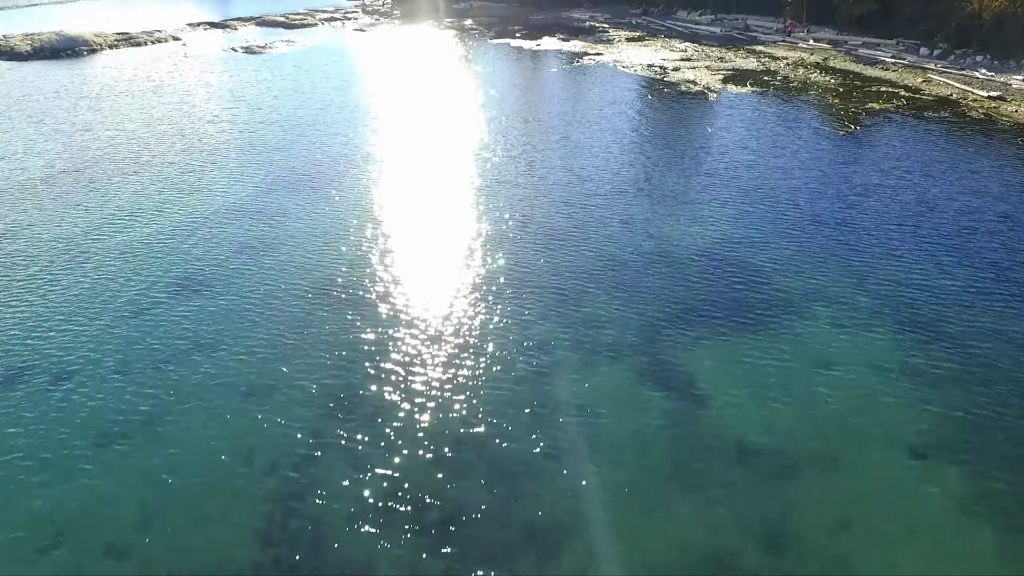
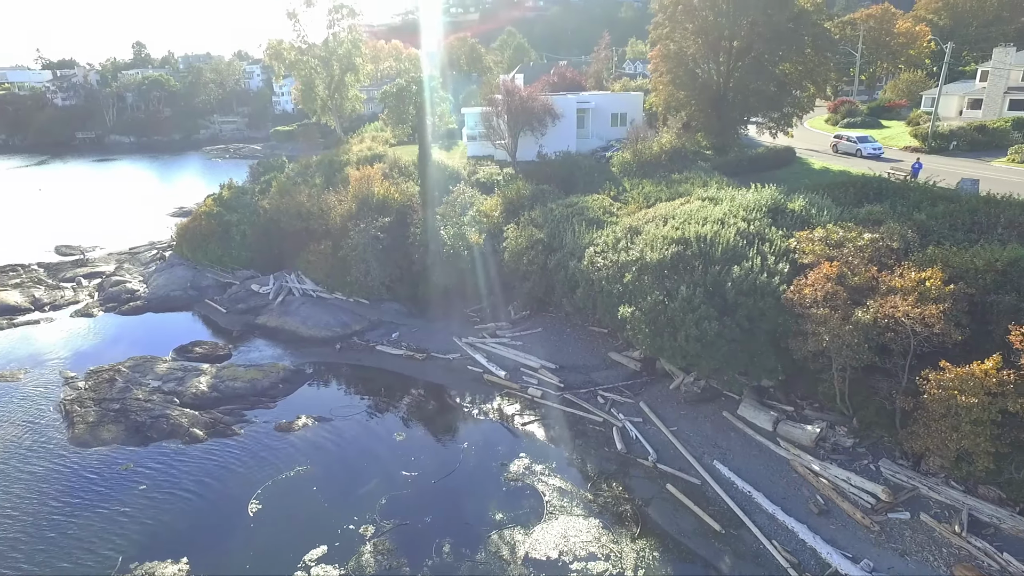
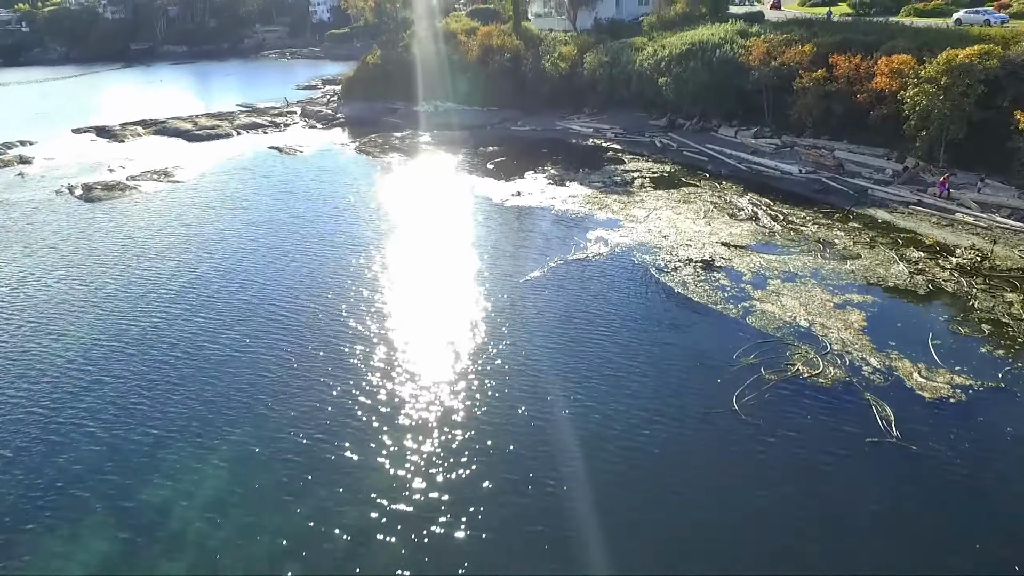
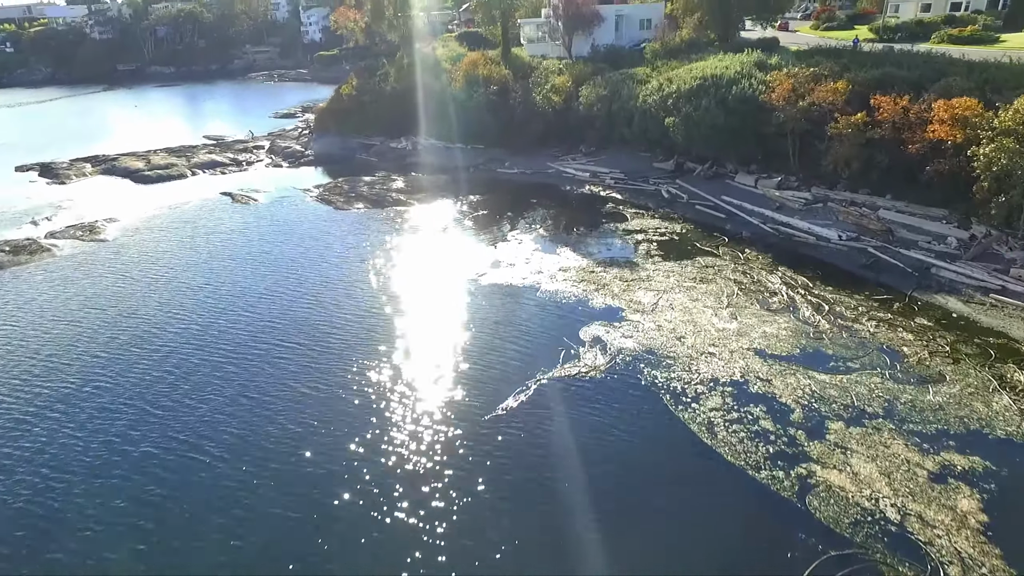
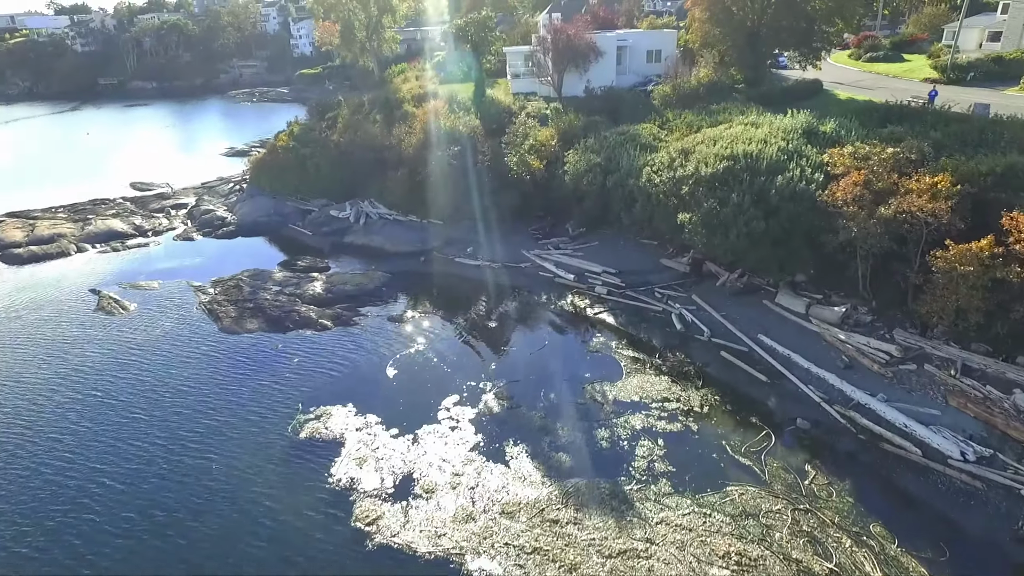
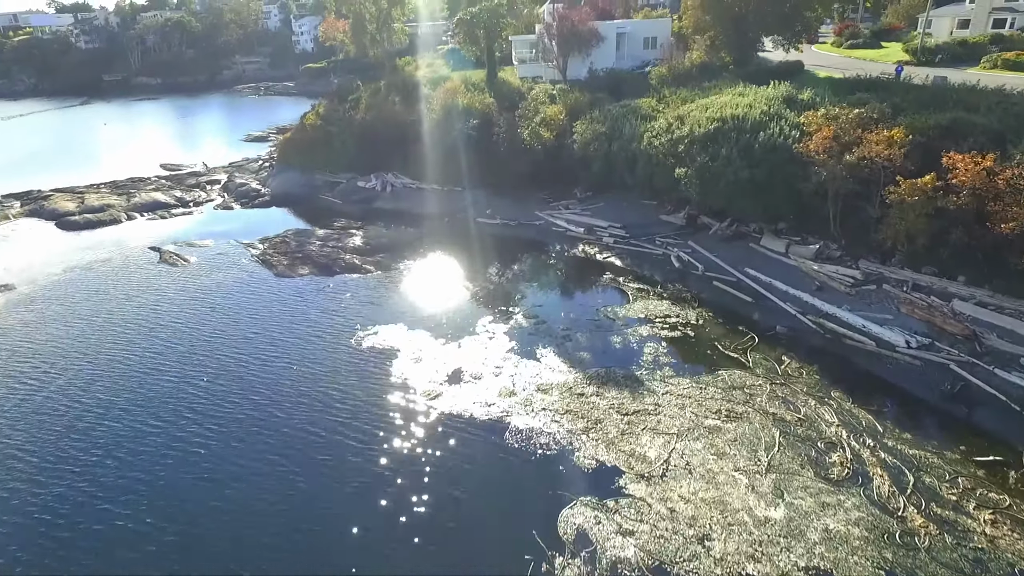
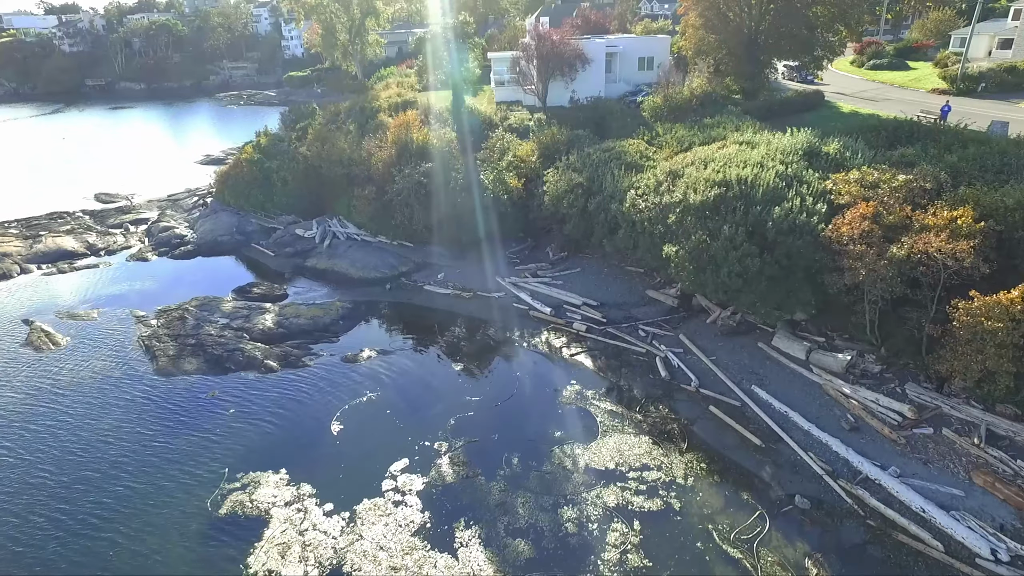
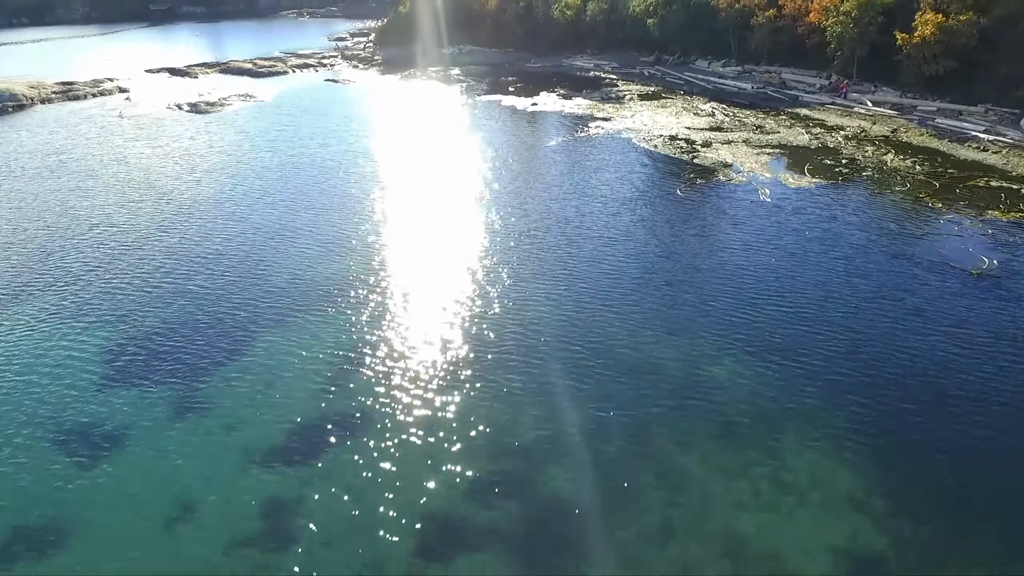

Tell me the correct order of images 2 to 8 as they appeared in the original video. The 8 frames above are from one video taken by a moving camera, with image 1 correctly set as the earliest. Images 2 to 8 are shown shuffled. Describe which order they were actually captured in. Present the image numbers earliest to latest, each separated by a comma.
8, 3, 4, 6, 5, 7, 2
